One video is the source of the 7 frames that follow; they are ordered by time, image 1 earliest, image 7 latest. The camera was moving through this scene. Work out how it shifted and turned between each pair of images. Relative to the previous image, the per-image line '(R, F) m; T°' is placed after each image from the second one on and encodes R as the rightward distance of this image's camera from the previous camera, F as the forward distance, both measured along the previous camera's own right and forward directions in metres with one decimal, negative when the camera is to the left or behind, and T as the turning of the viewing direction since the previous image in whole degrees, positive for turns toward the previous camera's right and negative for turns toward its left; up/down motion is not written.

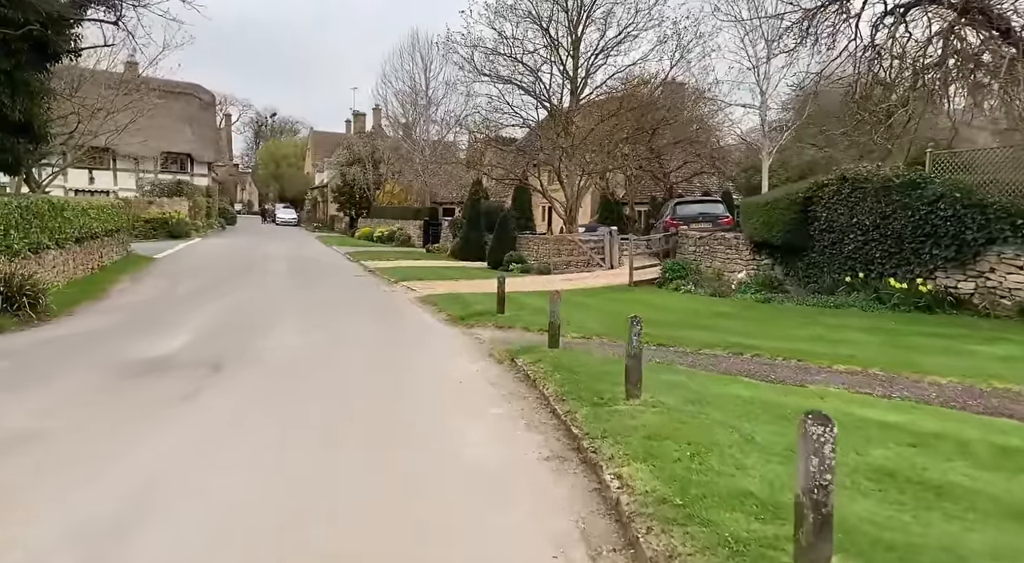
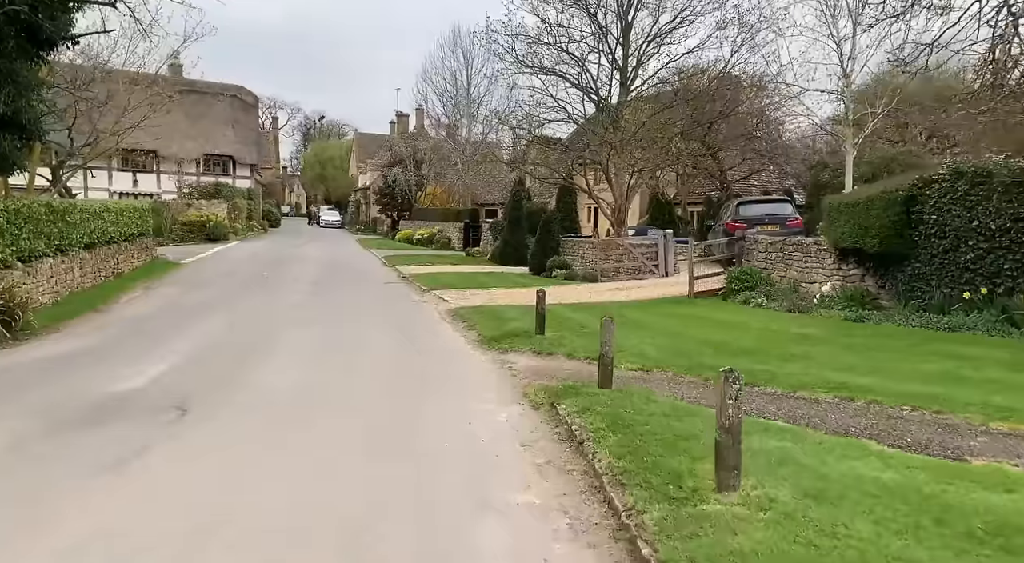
(0.0, +1.9) m; -4°
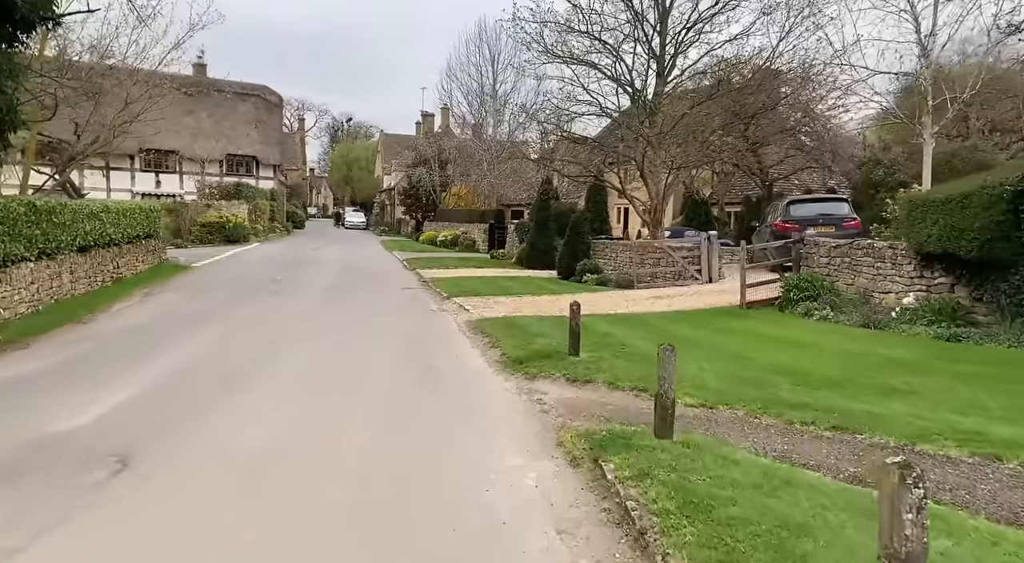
(0.0, +1.6) m; -2°
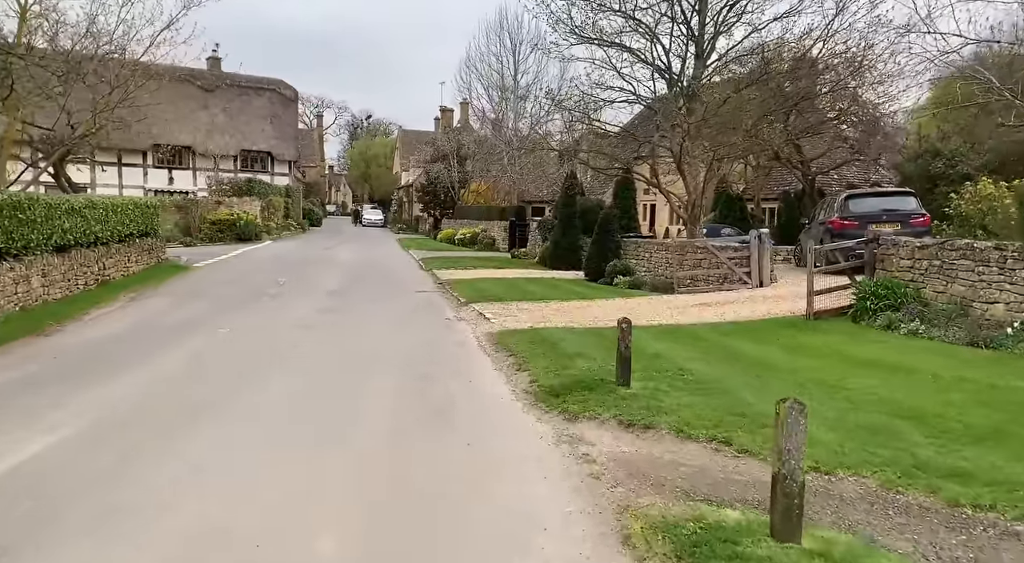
(-0.2, +1.8) m; -2°
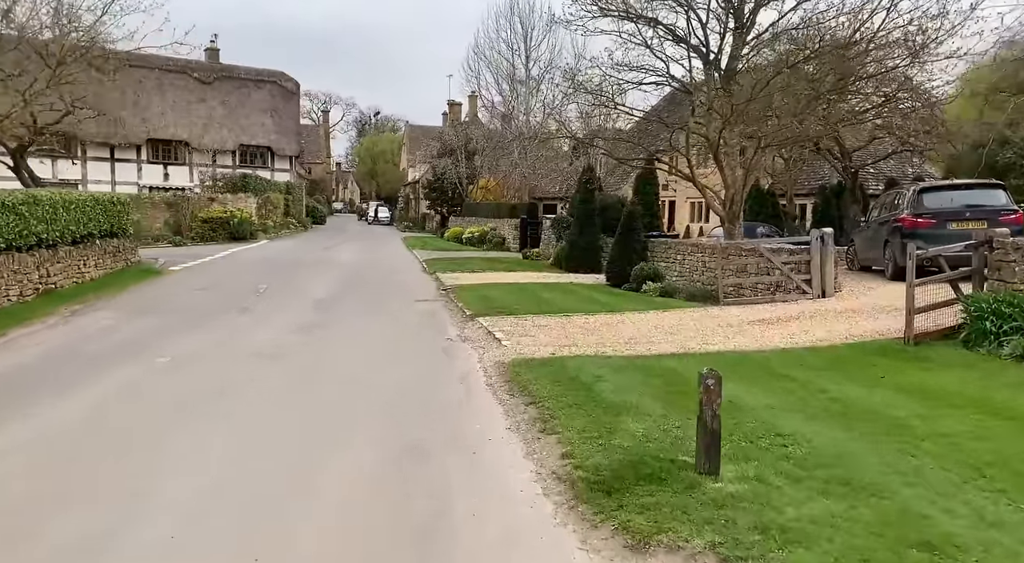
(-0.1, +2.5) m; -1°
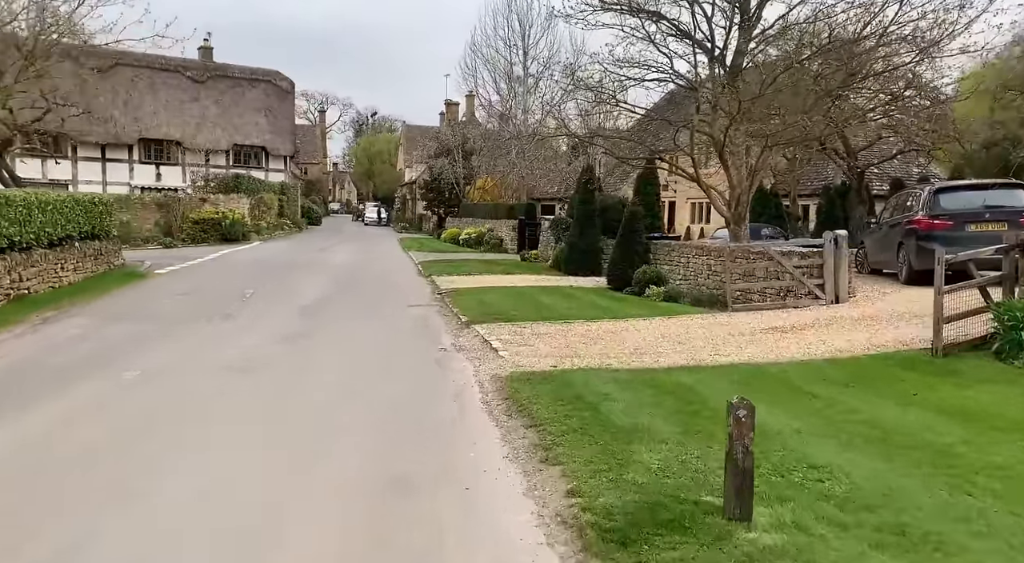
(0.0, +0.7) m; 0°
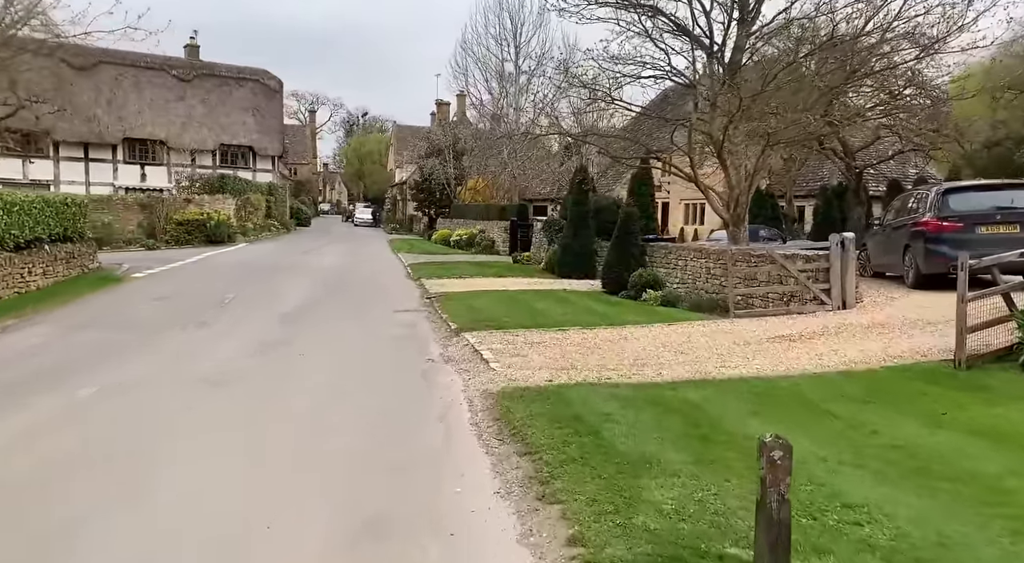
(0.0, +0.6) m; +1°
